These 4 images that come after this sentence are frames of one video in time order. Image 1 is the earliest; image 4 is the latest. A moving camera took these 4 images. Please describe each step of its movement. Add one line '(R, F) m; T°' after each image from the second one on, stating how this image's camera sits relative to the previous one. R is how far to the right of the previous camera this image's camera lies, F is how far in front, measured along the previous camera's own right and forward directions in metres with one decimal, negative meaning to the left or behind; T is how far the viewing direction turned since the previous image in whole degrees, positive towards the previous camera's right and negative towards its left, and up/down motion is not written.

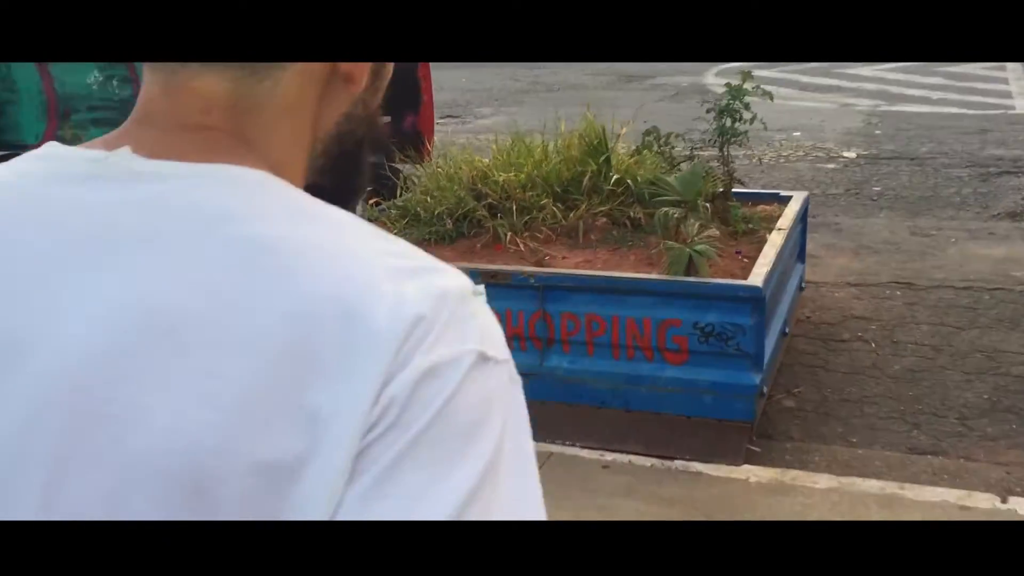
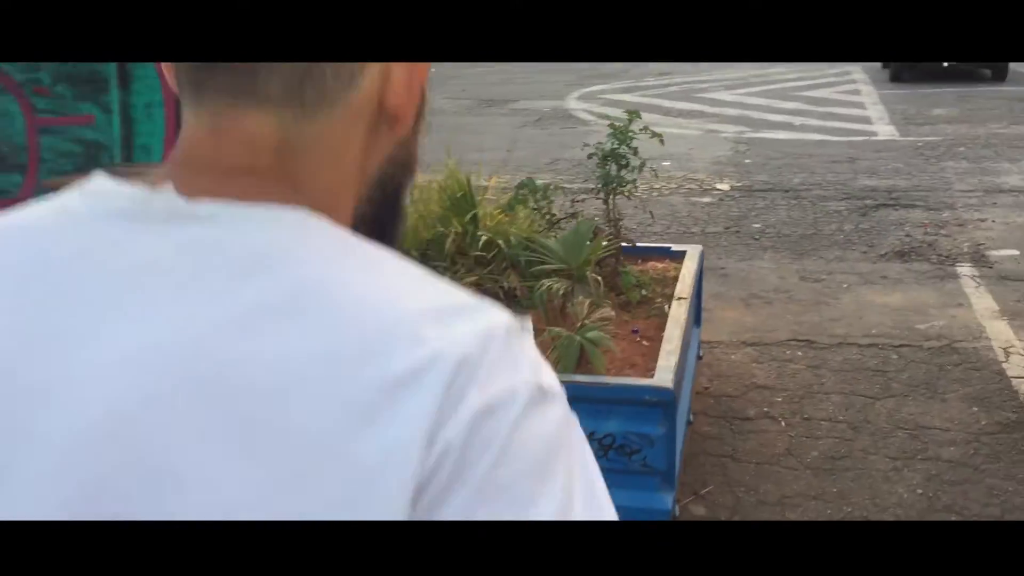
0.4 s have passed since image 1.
(+0.1, +0.8) m; +8°
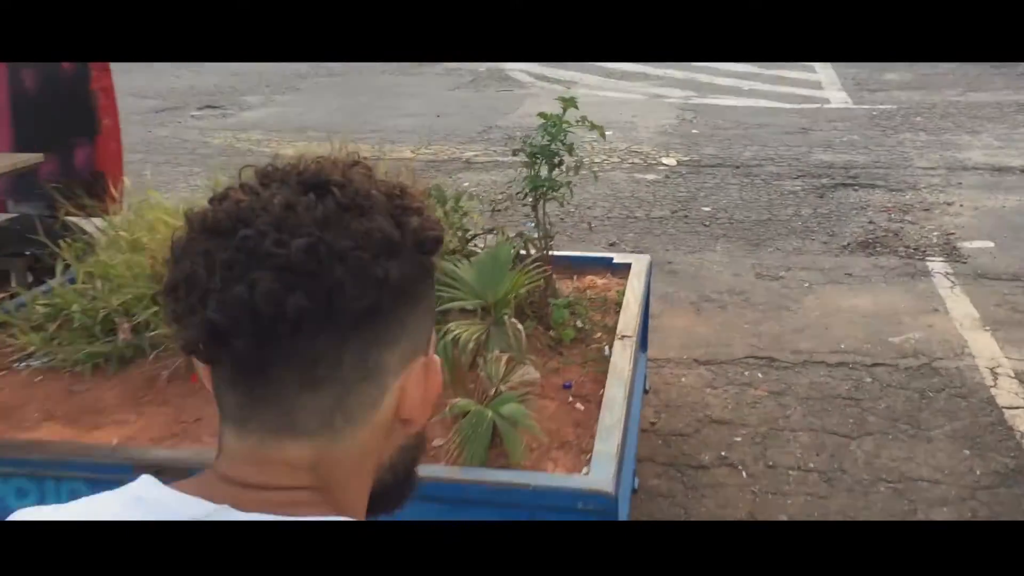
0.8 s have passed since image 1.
(+0.1, +0.8) m; +3°
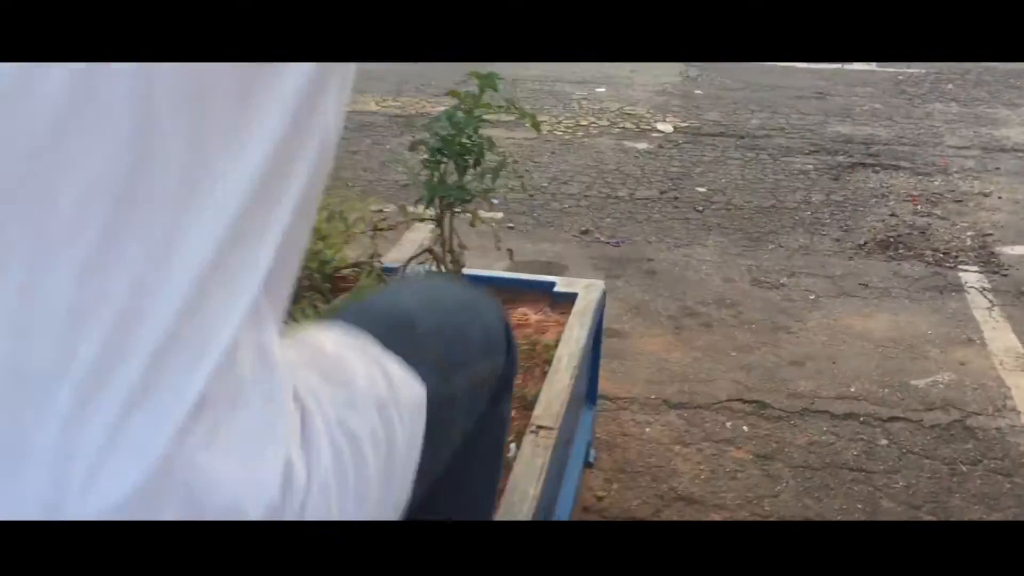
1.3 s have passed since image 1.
(+0.3, +0.9) m; 0°
